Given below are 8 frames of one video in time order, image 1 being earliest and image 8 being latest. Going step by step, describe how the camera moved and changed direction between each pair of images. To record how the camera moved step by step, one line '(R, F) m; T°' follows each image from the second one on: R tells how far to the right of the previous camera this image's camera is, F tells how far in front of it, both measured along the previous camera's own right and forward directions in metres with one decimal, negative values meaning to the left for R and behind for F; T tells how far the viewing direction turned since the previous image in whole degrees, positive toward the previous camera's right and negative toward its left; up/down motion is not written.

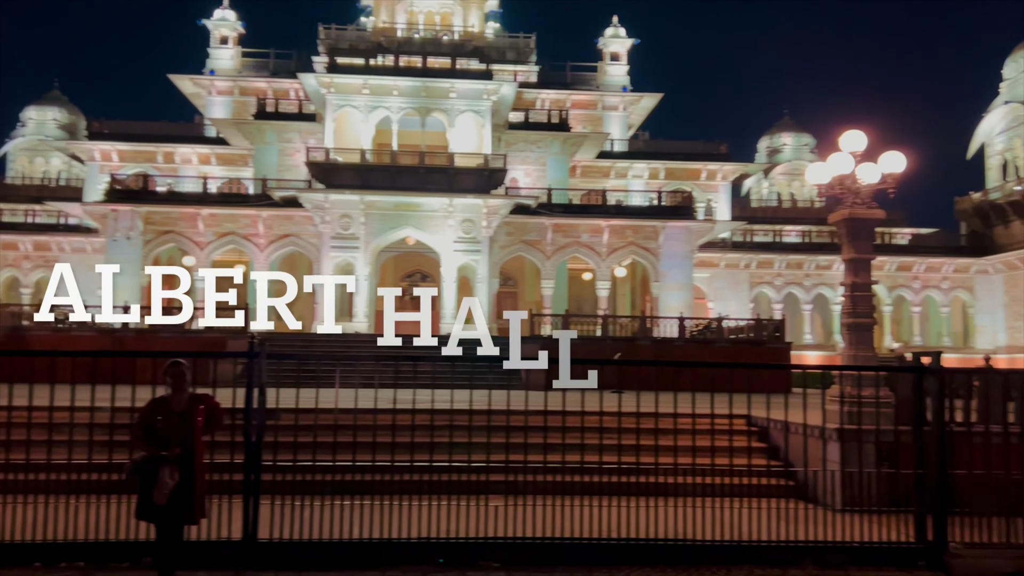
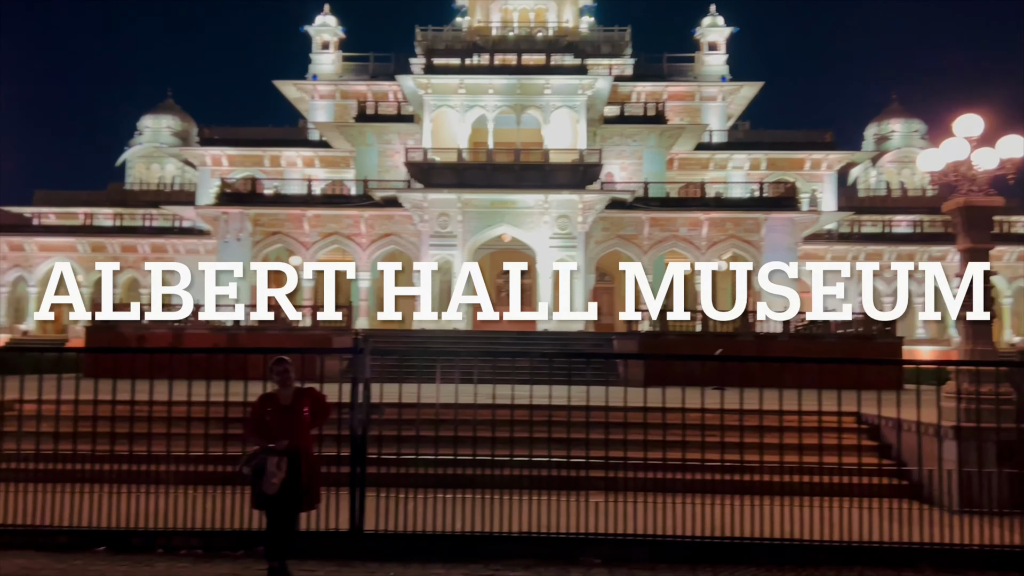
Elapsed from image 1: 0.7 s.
(0.0, 0.0) m; -6°
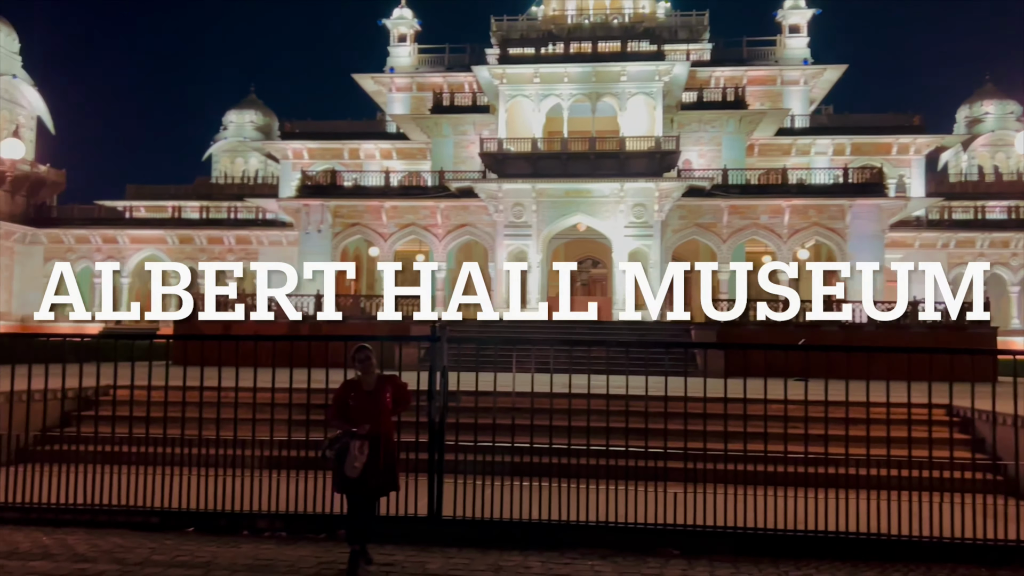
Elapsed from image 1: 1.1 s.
(0.0, 0.0) m; -5°
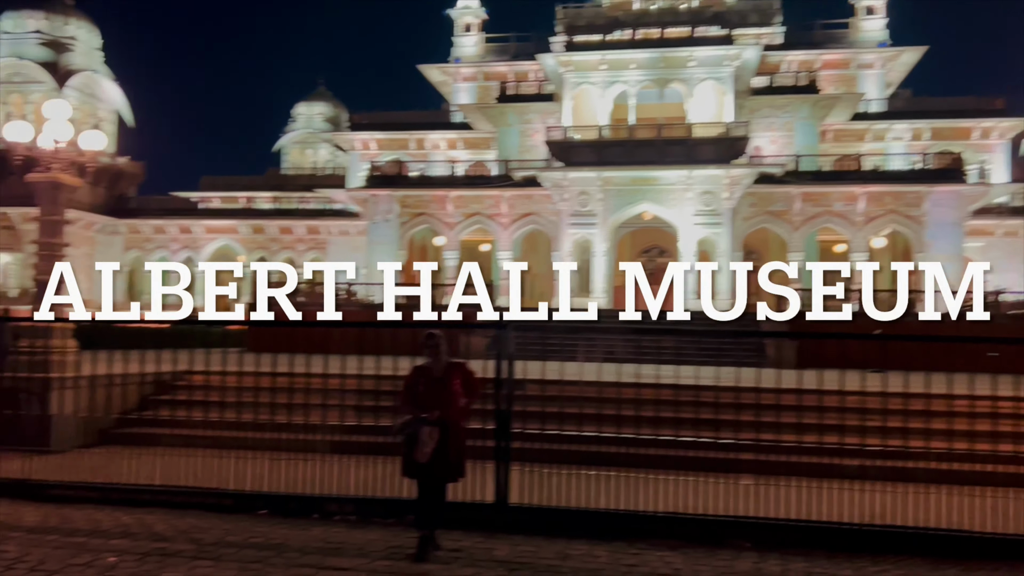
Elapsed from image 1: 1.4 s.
(0.0, 0.0) m; -4°
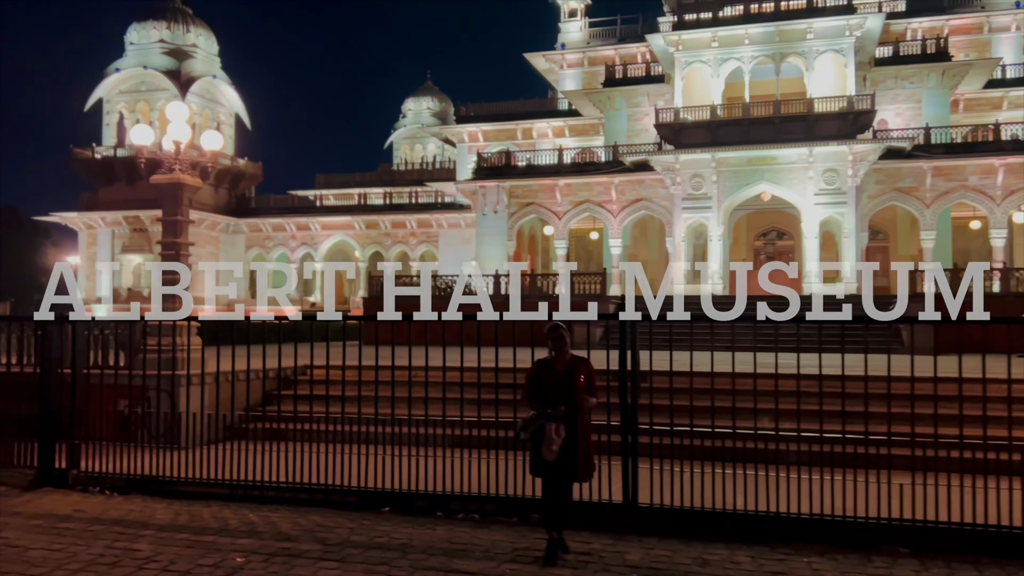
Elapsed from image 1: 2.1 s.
(-0.1, +0.3) m; -7°
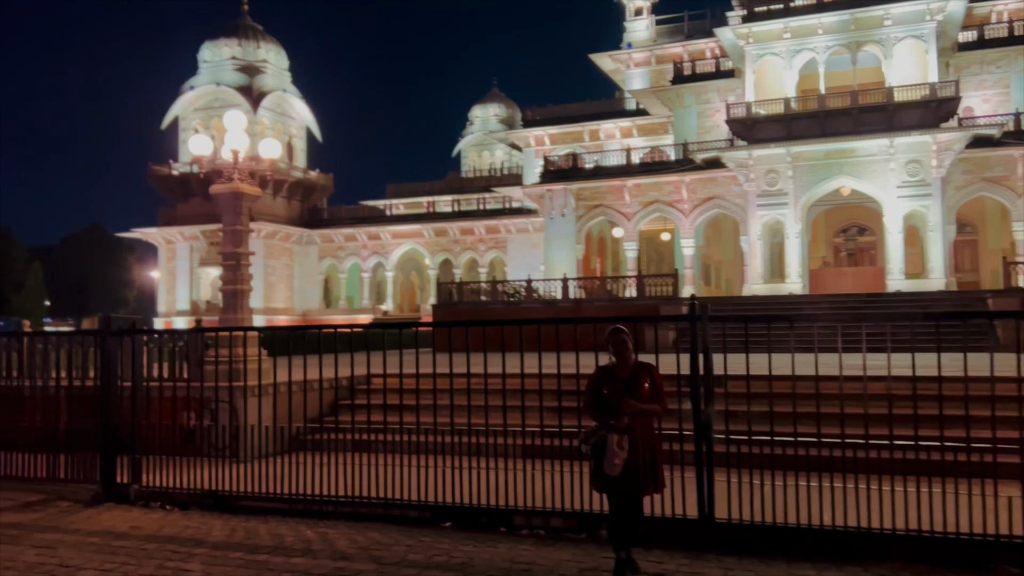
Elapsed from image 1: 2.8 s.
(+0.1, +0.3) m; -5°
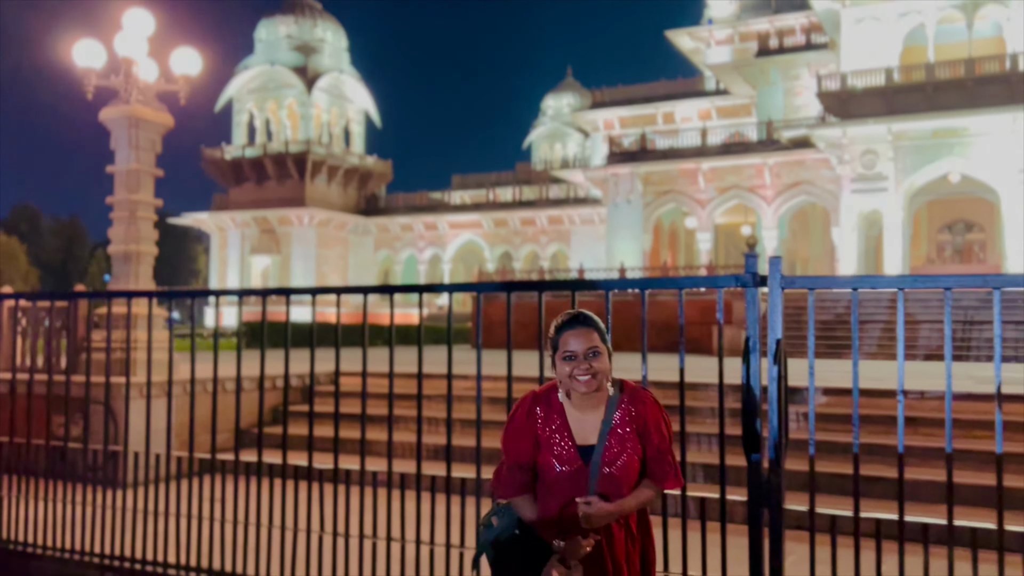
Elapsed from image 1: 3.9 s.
(+0.5, +2.3) m; -5°
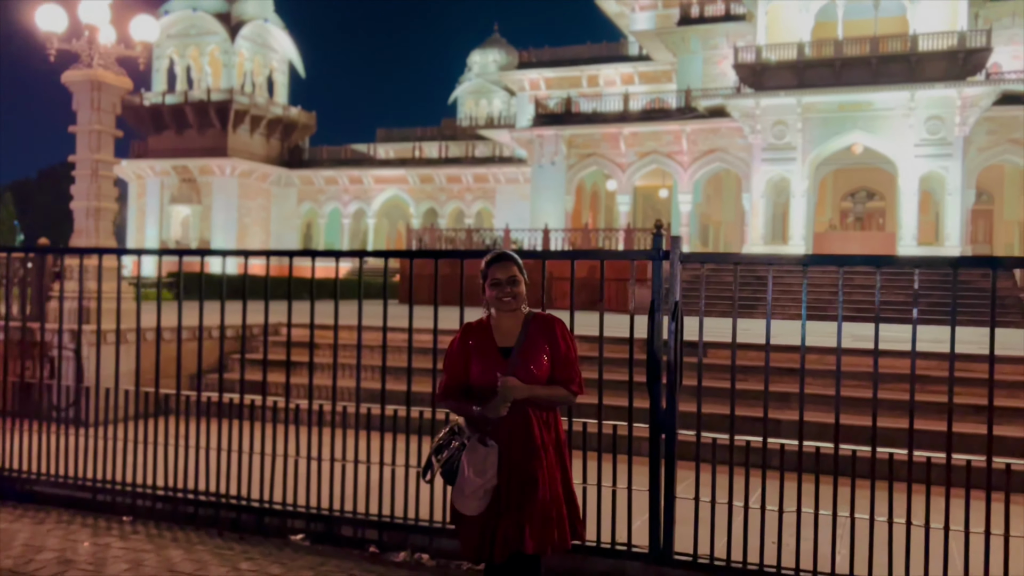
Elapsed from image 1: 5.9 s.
(-0.1, -0.6) m; +5°
